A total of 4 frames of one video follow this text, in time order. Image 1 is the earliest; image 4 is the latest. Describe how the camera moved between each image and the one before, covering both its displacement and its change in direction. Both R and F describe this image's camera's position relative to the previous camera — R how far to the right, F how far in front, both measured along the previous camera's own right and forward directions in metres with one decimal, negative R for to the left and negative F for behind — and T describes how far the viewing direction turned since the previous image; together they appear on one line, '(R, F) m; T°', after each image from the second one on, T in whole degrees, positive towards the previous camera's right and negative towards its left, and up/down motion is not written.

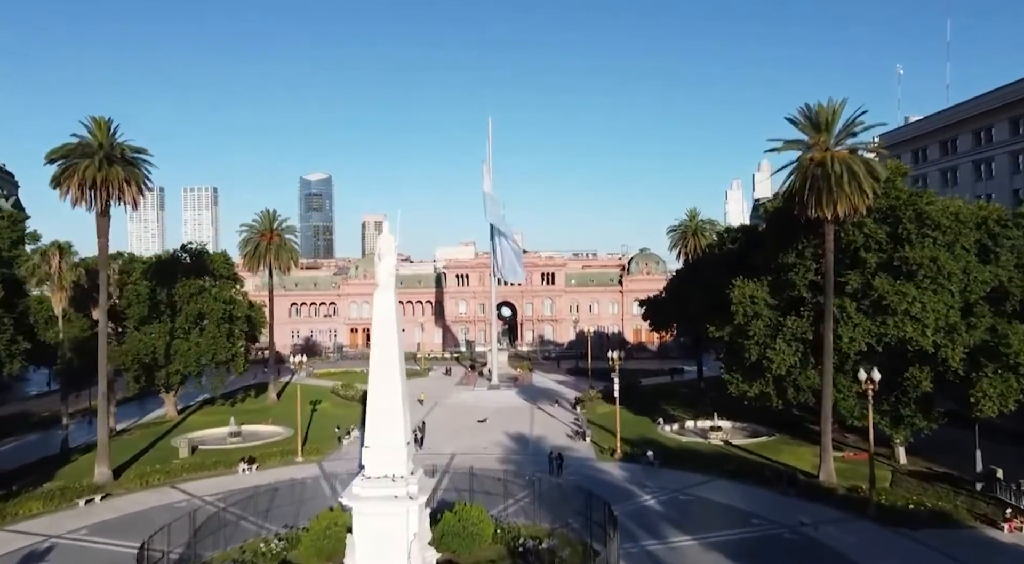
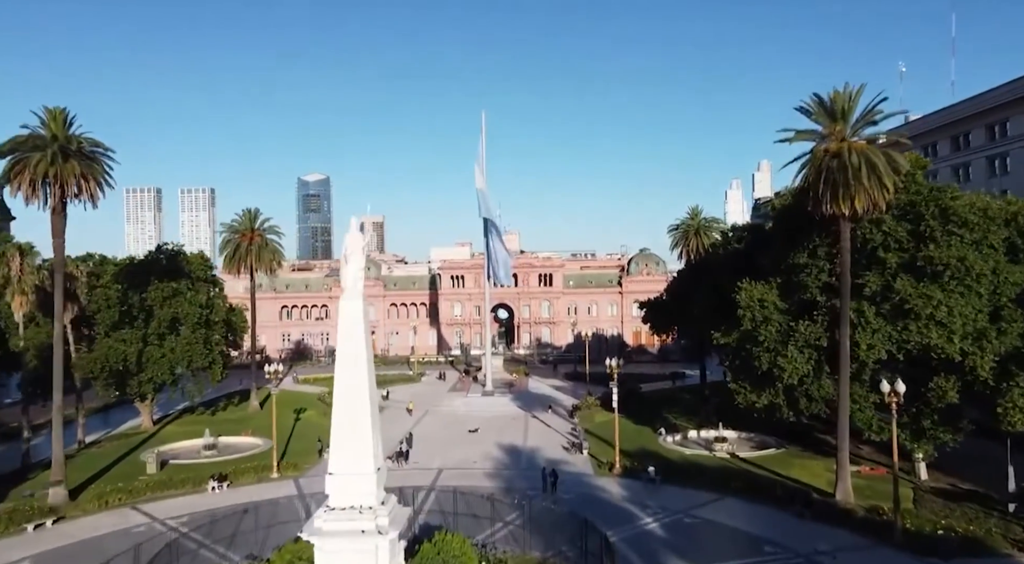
(+0.4, +2.9) m; 0°
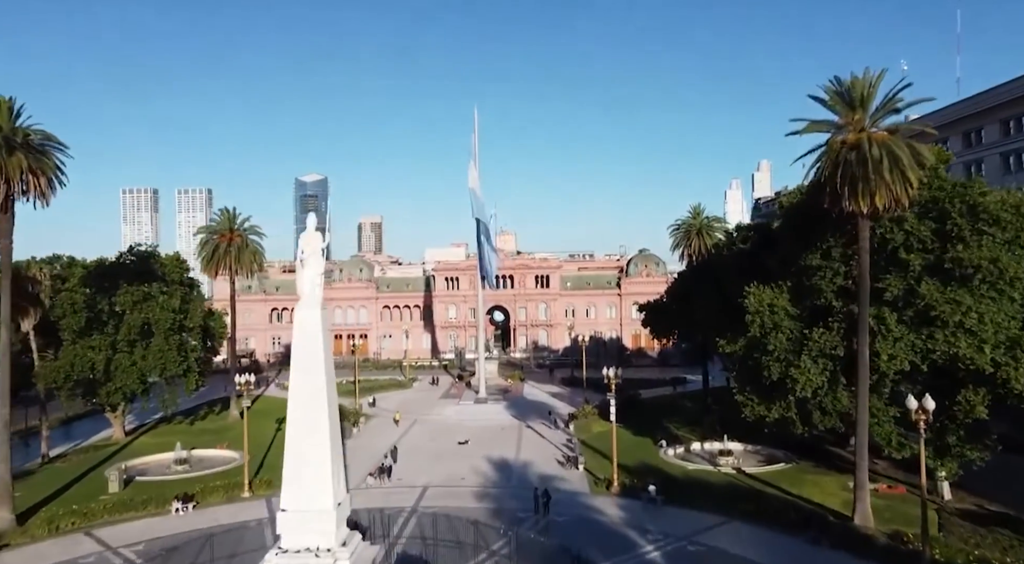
(+0.4, +2.8) m; 0°
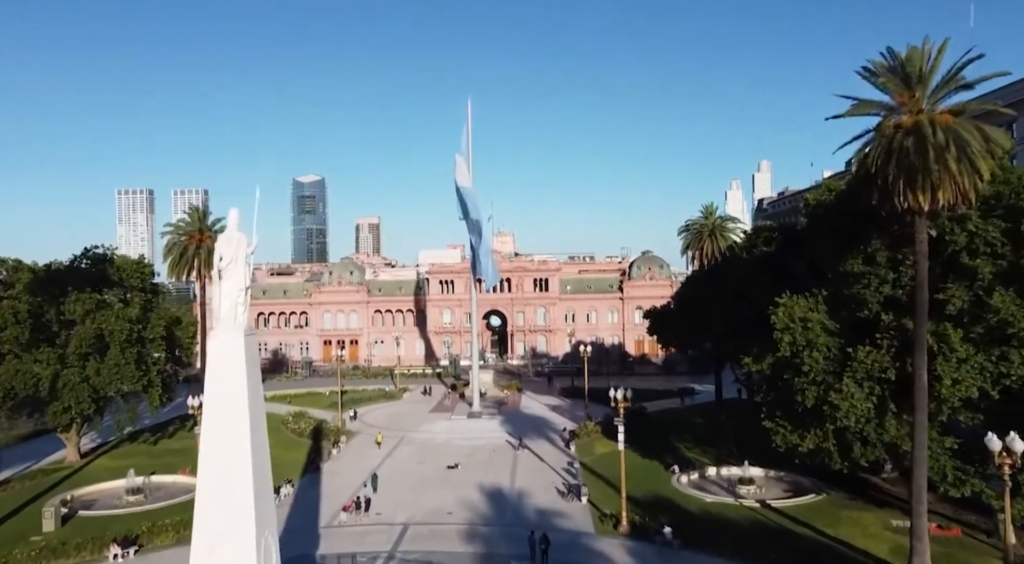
(+0.2, +4.7) m; 0°
